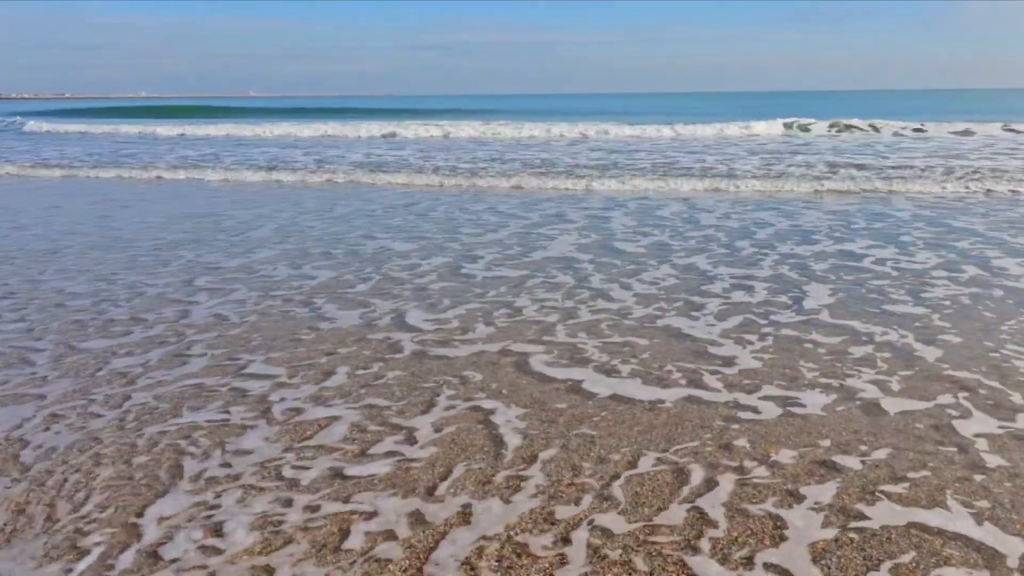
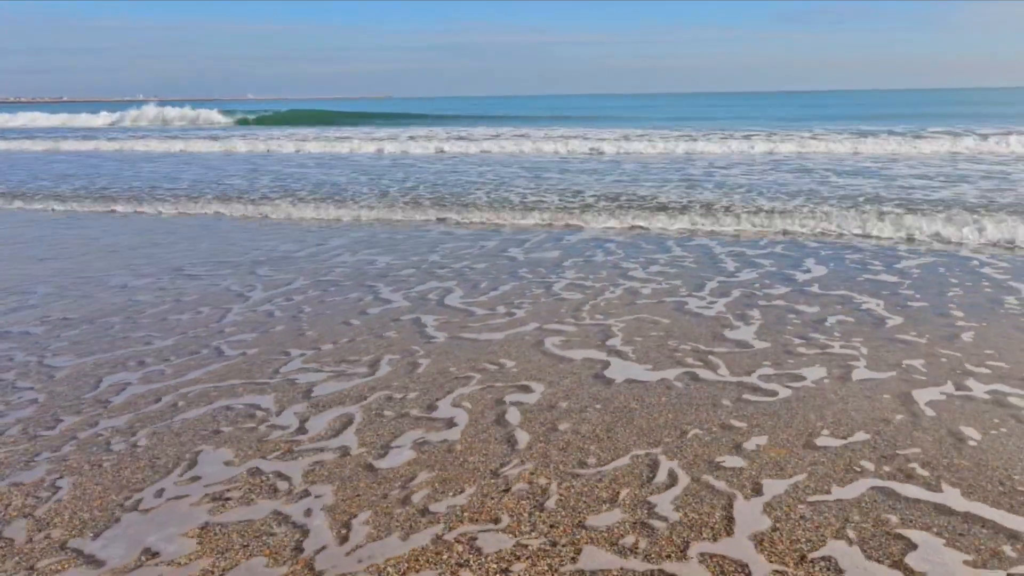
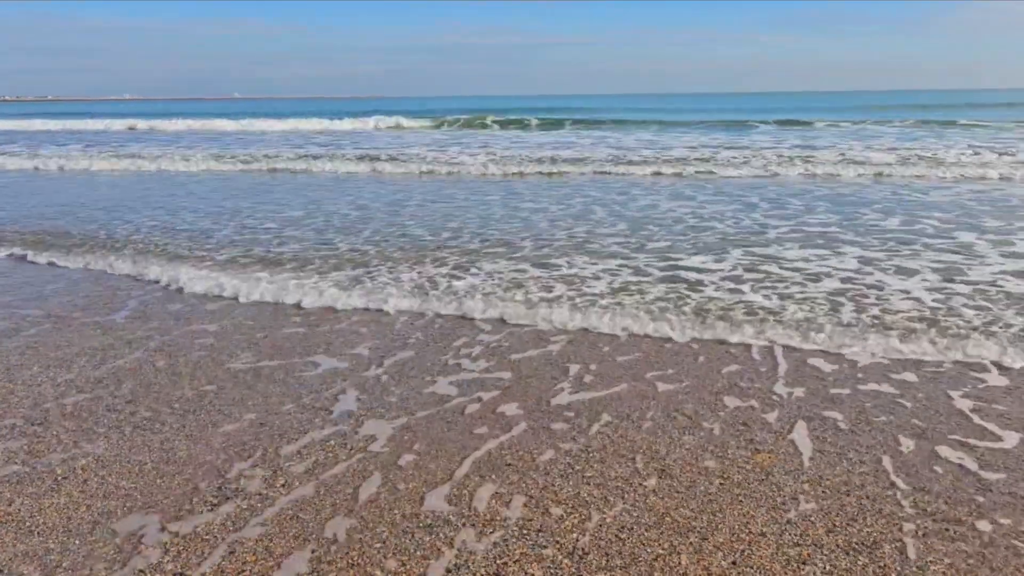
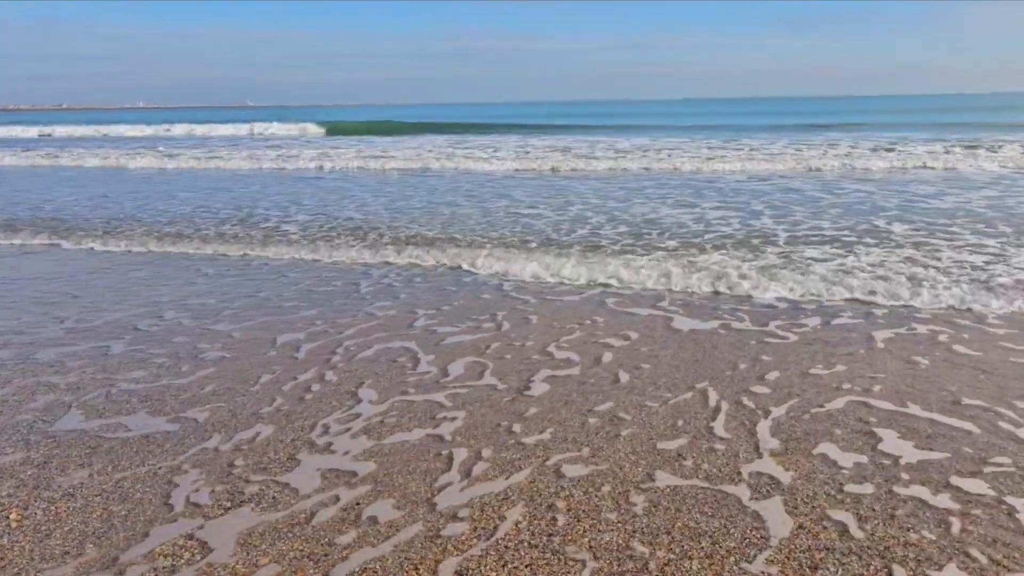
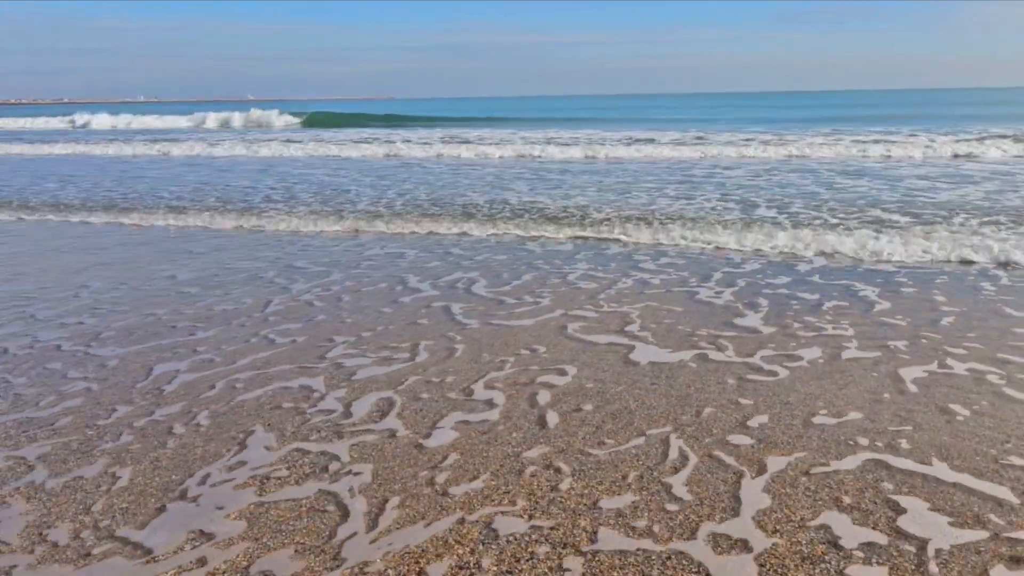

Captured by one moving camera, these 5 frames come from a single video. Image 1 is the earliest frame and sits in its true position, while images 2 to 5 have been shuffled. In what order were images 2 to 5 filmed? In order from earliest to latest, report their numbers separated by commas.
2, 5, 4, 3
